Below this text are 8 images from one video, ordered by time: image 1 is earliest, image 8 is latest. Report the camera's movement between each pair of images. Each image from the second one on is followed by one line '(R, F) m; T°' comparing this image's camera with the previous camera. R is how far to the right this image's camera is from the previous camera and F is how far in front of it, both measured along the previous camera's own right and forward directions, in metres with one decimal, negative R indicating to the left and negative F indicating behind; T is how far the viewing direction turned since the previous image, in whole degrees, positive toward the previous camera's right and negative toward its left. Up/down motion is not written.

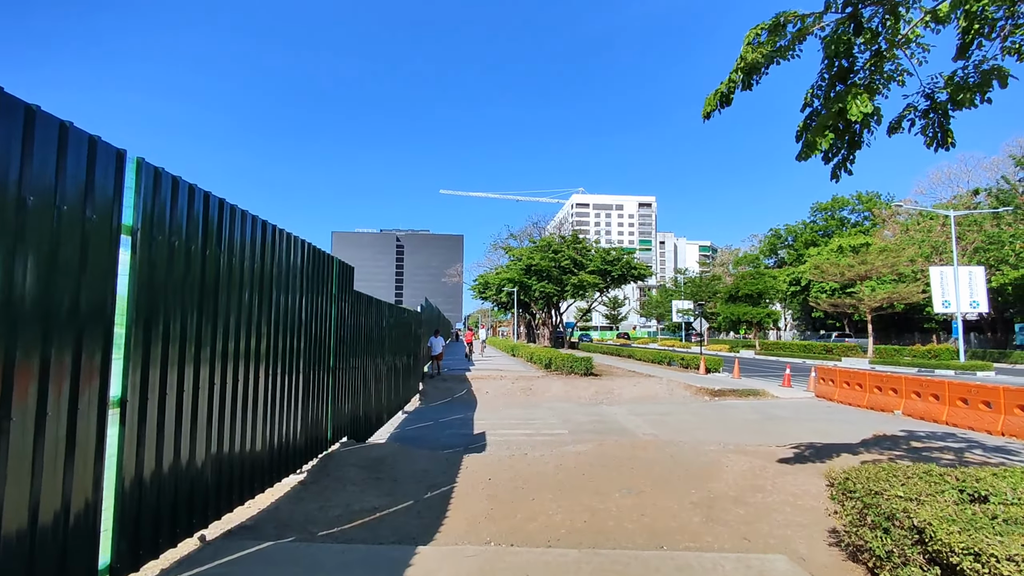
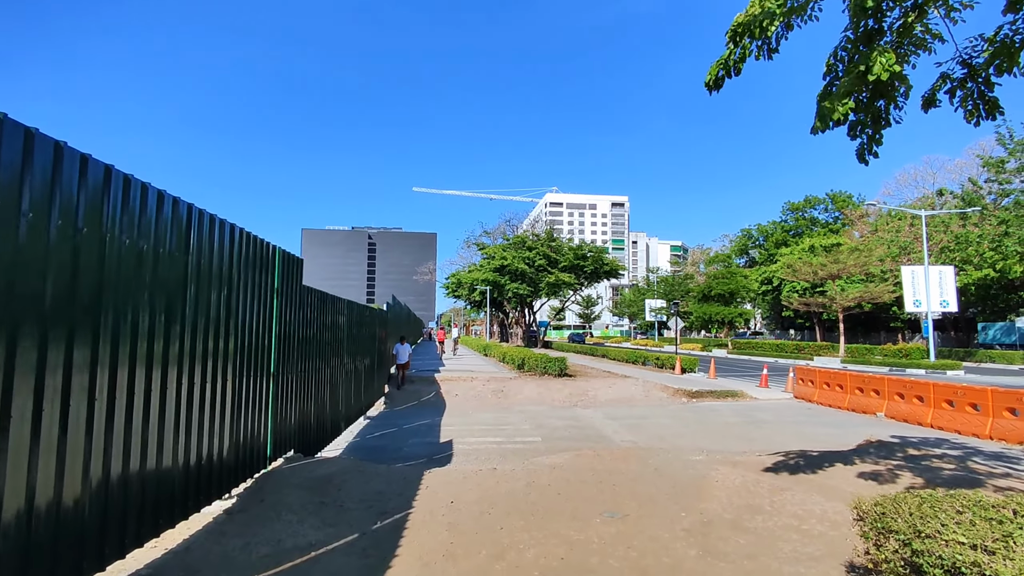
(+0.1, +0.7) m; +3°
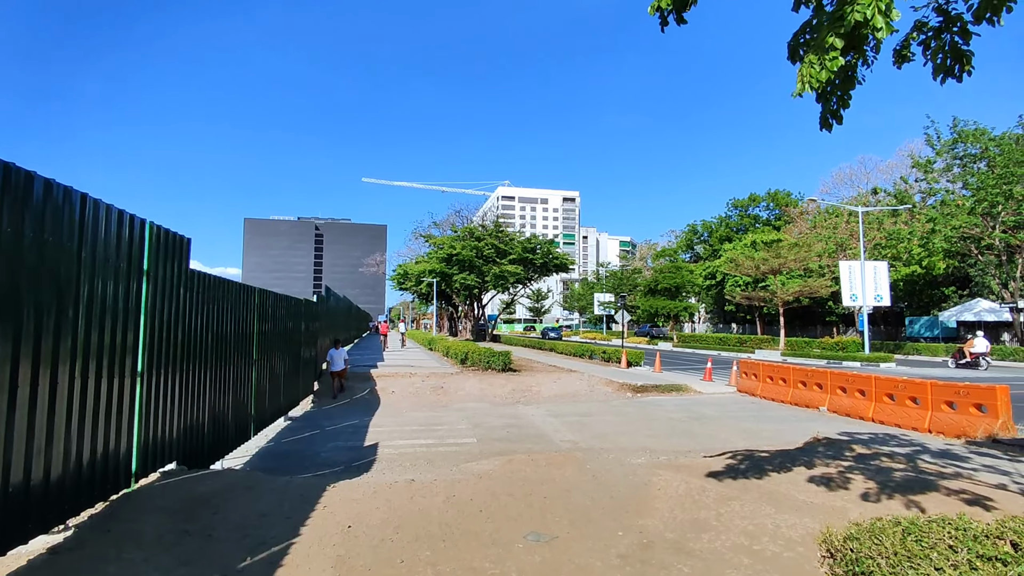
(+0.3, +0.7) m; +5°
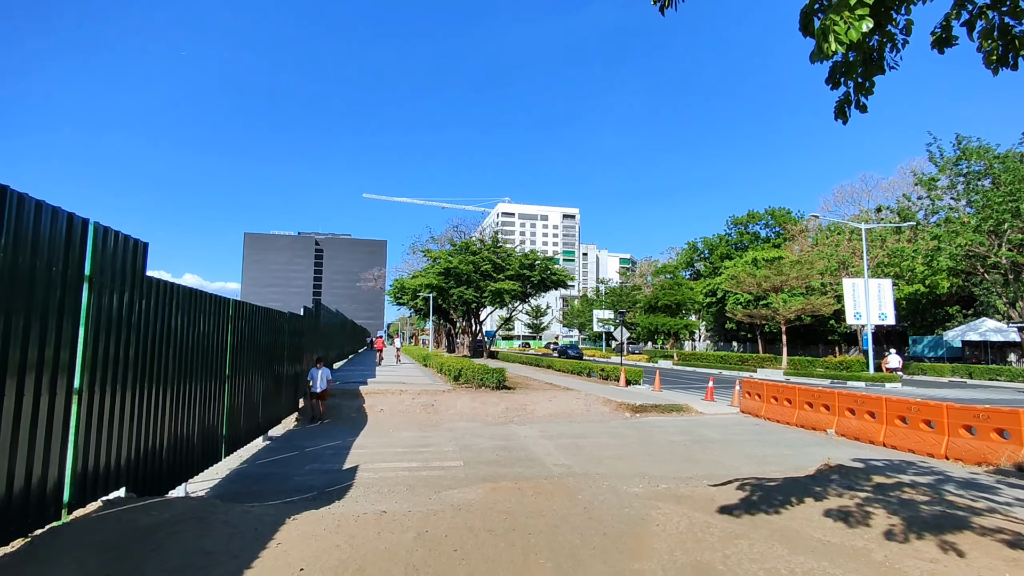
(+0.1, +0.5) m; 0°
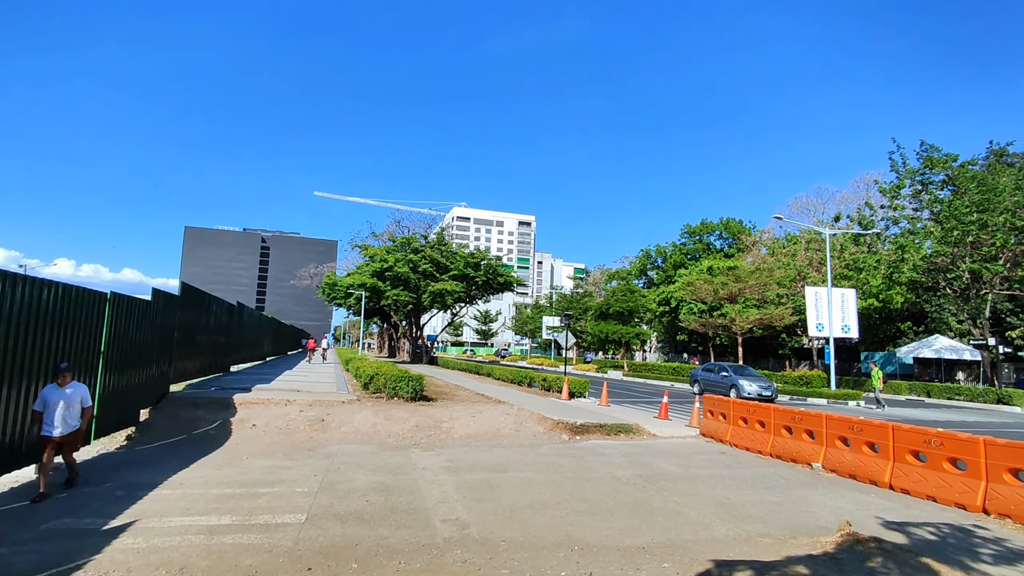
(+0.8, +2.8) m; +4°
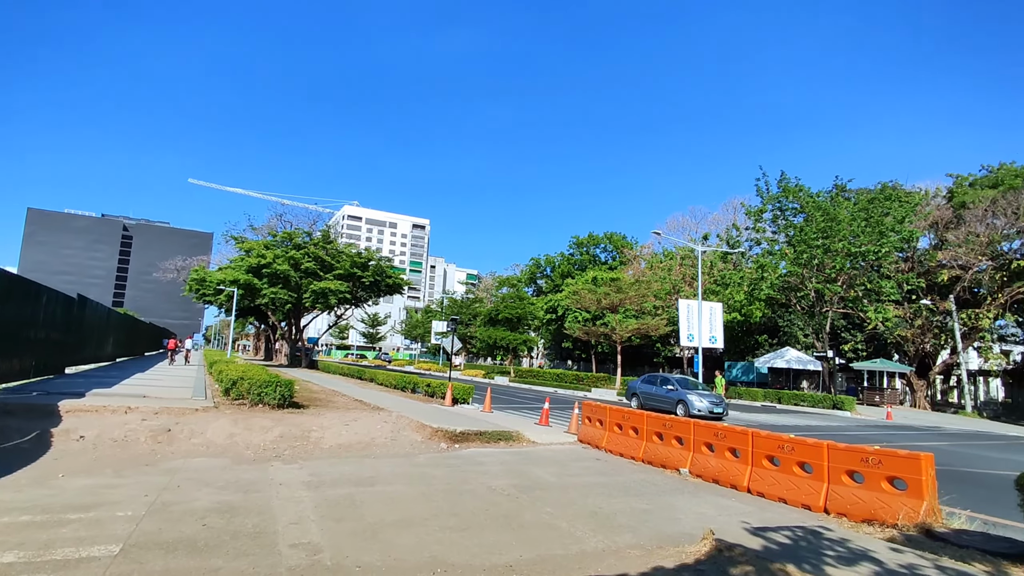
(+0.2, +0.4) m; +11°
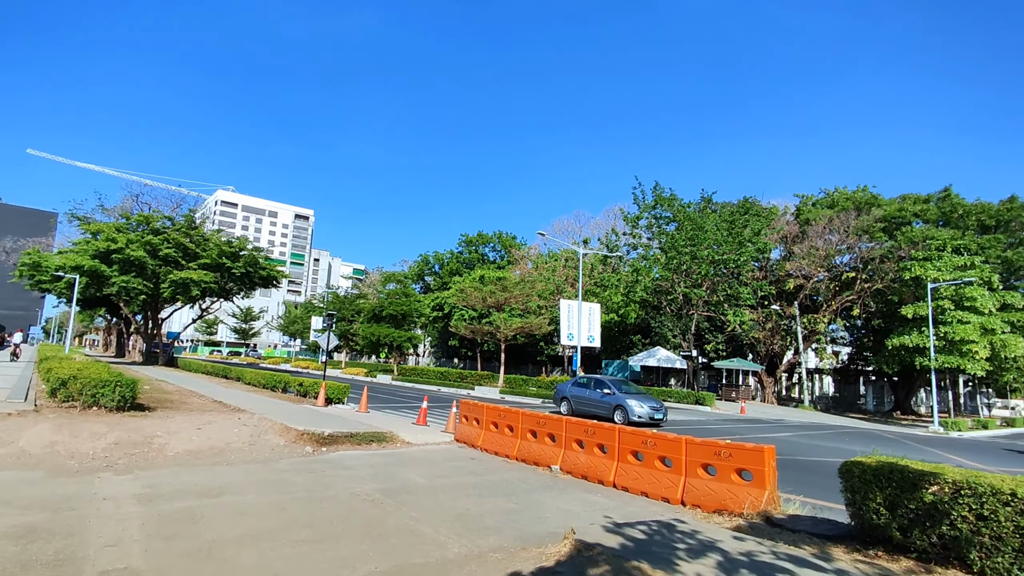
(+0.2, +0.2) m; +11°
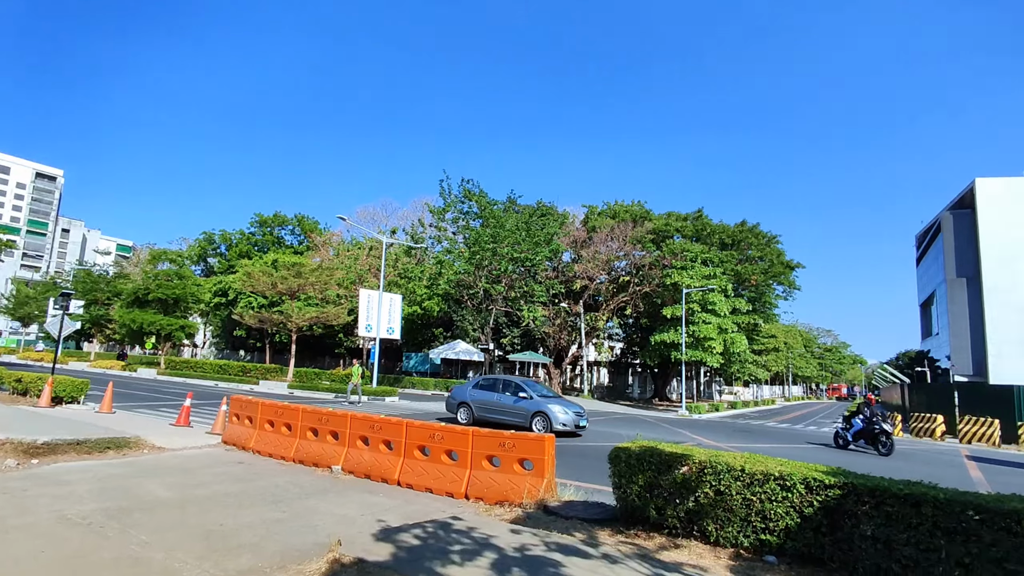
(+0.2, +0.4) m; +19°
